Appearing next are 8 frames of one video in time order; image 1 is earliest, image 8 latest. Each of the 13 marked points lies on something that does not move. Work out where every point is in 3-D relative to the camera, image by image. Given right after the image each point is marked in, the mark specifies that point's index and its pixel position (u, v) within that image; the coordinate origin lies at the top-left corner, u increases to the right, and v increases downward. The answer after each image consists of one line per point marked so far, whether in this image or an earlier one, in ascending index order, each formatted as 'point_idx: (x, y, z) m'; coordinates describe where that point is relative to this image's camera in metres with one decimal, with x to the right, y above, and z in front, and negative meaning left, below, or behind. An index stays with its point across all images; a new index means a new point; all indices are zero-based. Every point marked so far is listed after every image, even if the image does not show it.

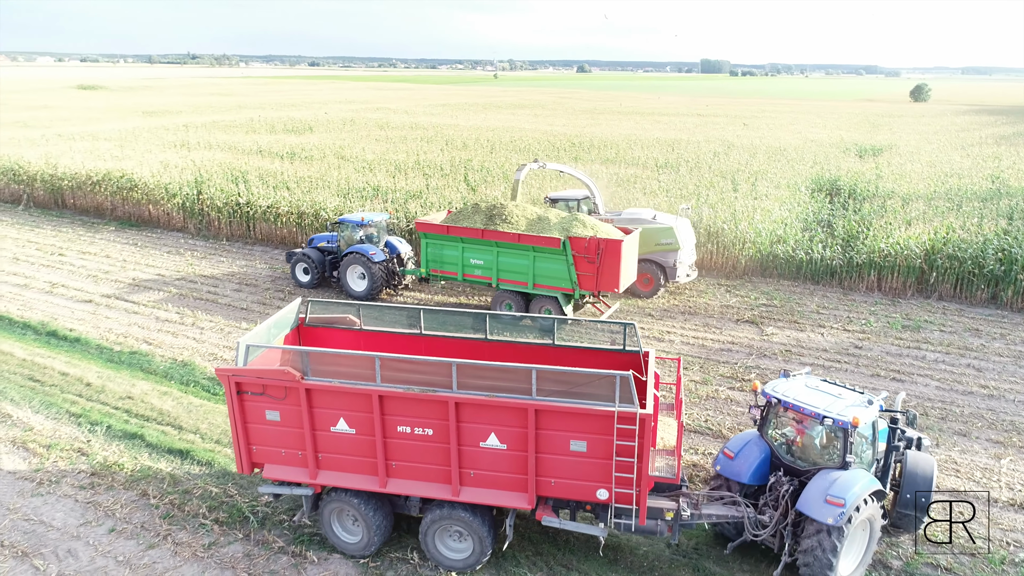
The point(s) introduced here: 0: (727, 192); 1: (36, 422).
0: (+5.5, +2.5, +17.0) m
1: (-5.3, -1.5, +7.4) m
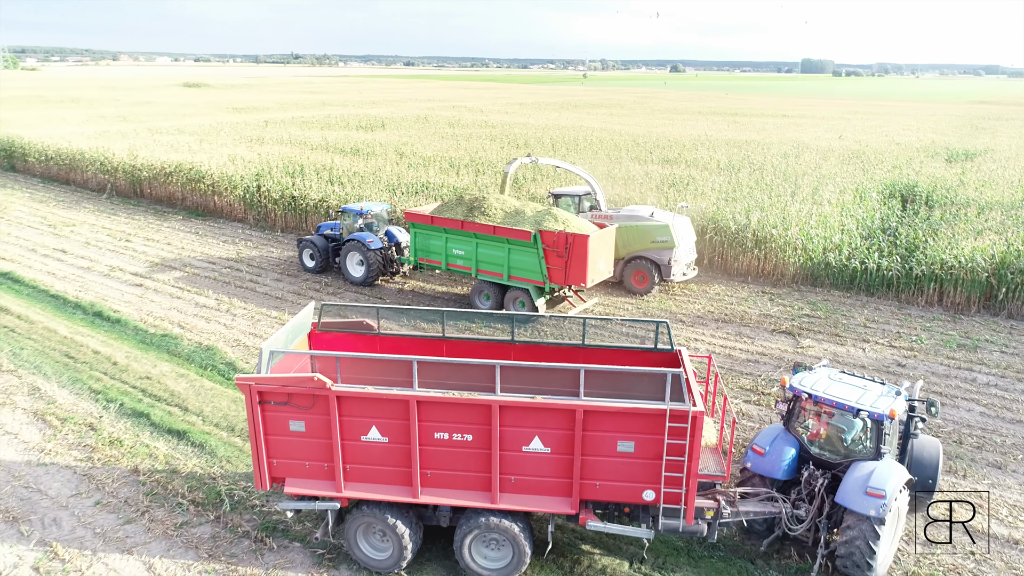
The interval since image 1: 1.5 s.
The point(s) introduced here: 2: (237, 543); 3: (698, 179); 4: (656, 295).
0: (+6.7, +2.2, +16.2) m
1: (-5.3, -1.3, +7.9) m
2: (-2.2, -2.0, +5.4) m
3: (+5.1, +3.0, +18.2) m
4: (+2.7, -0.1, +12.6) m
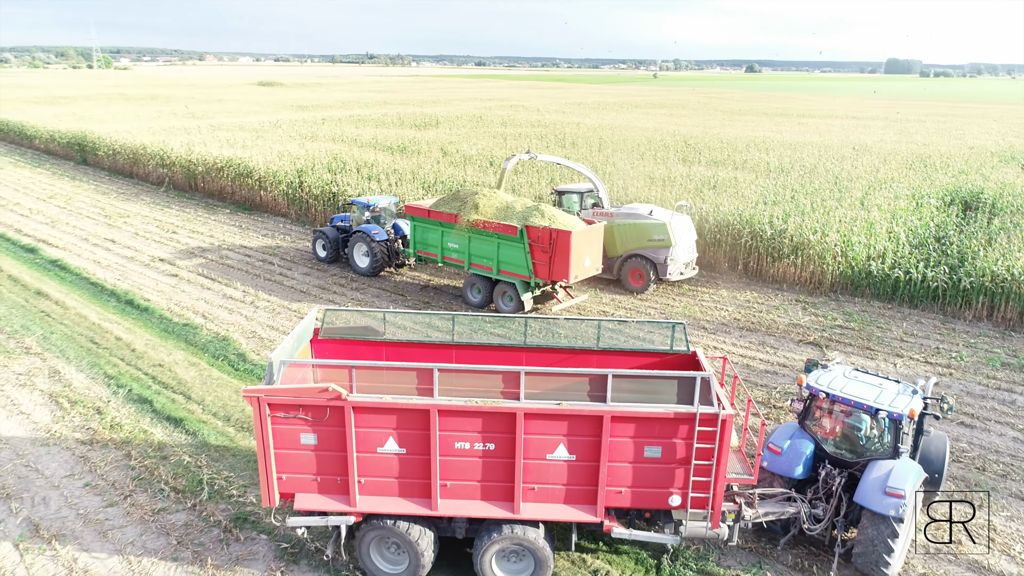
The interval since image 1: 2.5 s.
0: (+7.4, +2.0, +15.4) m
1: (-5.3, -1.1, +8.2) m
2: (-2.5, -2.0, +5.4) m
3: (+6.1, +2.8, +17.6) m
4: (+3.1, -0.2, +12.2) m
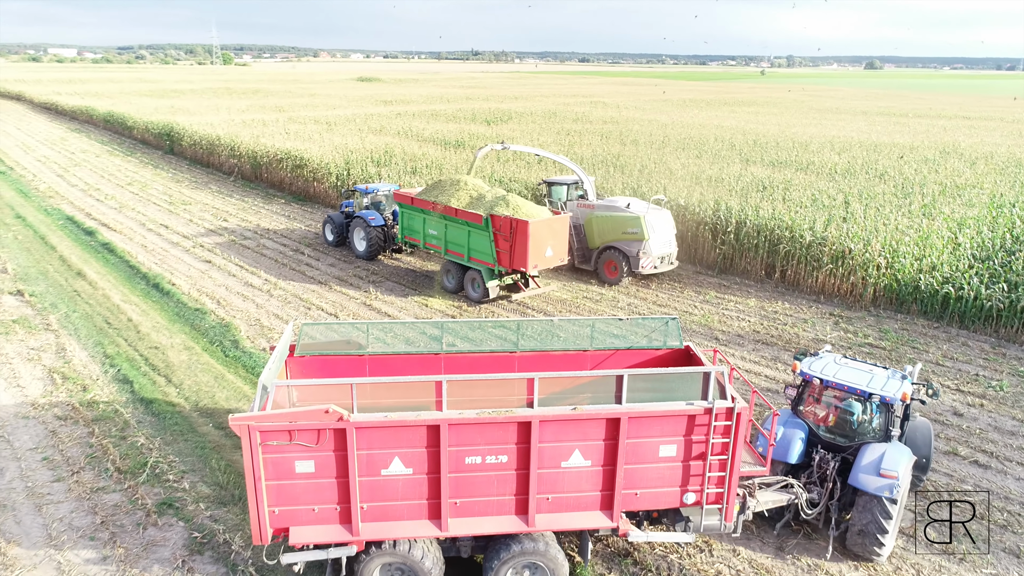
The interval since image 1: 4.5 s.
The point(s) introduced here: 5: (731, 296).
0: (+8.1, +1.7, +14.2) m
1: (-5.6, -0.9, +8.6) m
2: (-3.2, -1.9, +5.5) m
3: (+7.1, +2.6, +16.5) m
4: (+3.3, -0.4, +11.5) m
5: (+4.0, -0.1, +12.1) m
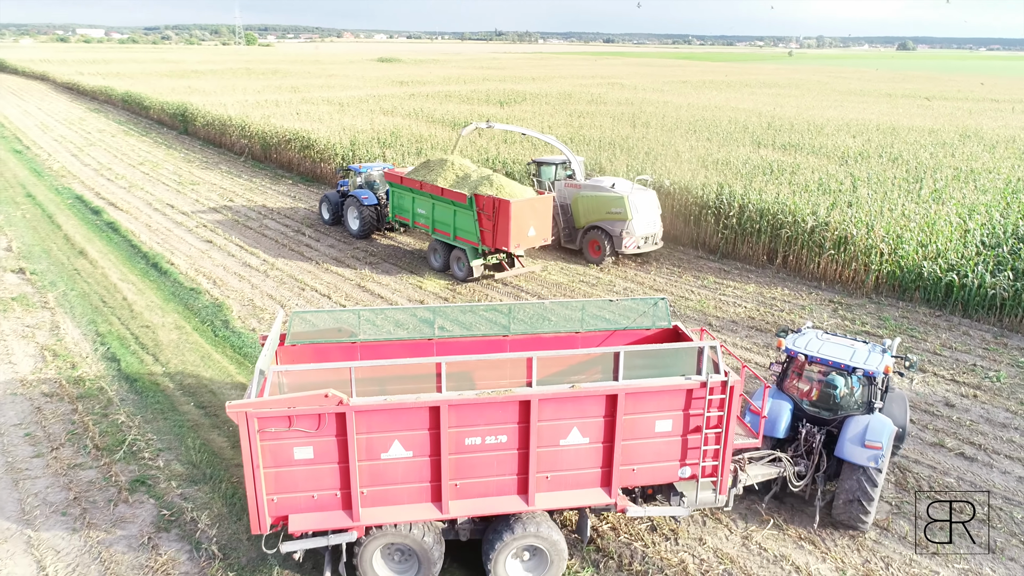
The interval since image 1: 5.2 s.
0: (+8.1, +2.0, +13.8) m
1: (-5.8, -0.6, +8.8) m
2: (-3.4, -1.7, +5.6) m
3: (+7.2, +2.9, +16.1) m
4: (+3.2, -0.1, +11.4) m
5: (+3.9, +0.1, +12.0) m
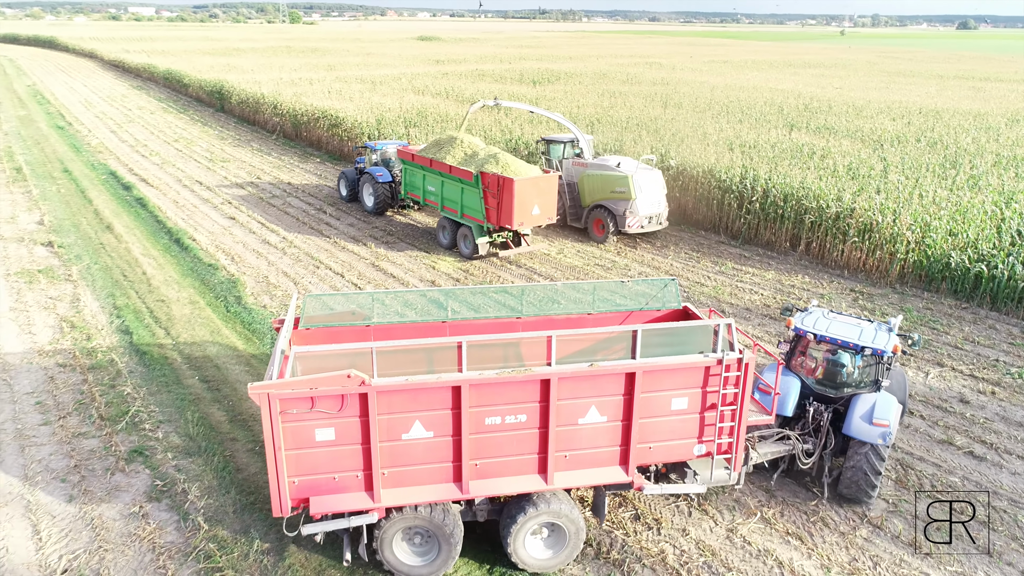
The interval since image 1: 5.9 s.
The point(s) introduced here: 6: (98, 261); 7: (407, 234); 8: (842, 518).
0: (+8.5, +2.2, +13.3) m
1: (-5.7, -0.3, +9.0) m
2: (-3.5, -1.5, +5.8) m
3: (+7.7, +3.2, +15.6) m
4: (+3.4, +0.1, +11.2) m
5: (+4.1, +0.4, +11.7) m
6: (-6.7, +0.4, +10.8) m
7: (-2.0, +1.0, +12.8) m
8: (+2.7, -1.9, +5.5) m
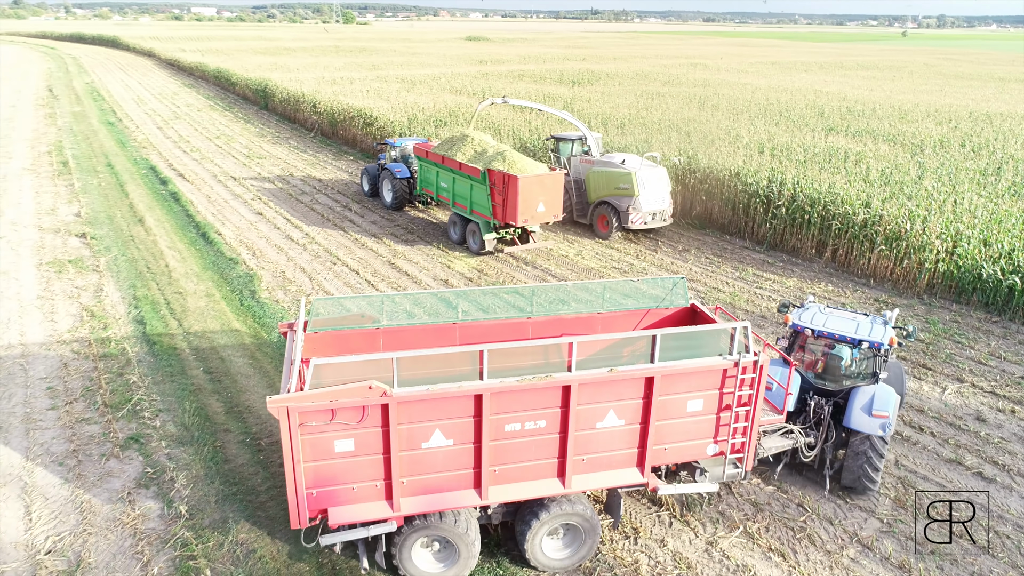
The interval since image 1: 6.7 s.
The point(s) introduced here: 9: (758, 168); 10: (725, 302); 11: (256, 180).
0: (+8.9, +2.0, +12.7) m
1: (-5.6, -0.1, +9.3) m
2: (-3.7, -1.4, +6.0) m
3: (+8.2, +3.0, +15.1) m
4: (+3.6, 0.0, +10.9) m
5: (+4.4, +0.2, +11.4) m
6: (-6.5, +0.6, +11.2) m
7: (-1.6, +1.1, +12.9) m
8: (+2.5, -2.0, +5.3) m
9: (+5.1, +2.5, +13.9) m
10: (+3.3, -0.2, +10.3) m
11: (-6.7, +2.8, +17.3) m
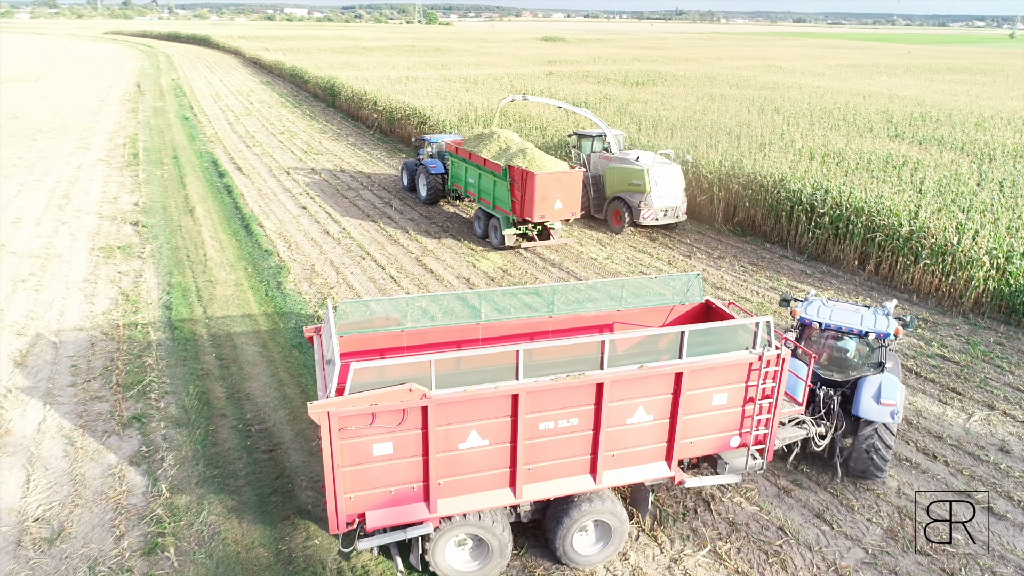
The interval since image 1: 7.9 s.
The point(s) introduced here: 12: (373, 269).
0: (+9.4, +1.6, +11.8) m
1: (-5.4, +0.1, +9.9) m
2: (-3.9, -1.3, +6.4) m
3: (+9.1, +2.6, +14.2) m
4: (+4.0, -0.1, +10.5) m
5: (+4.8, 0.0, +10.9) m
6: (-6.0, +0.8, +11.8) m
7: (-1.0, +1.1, +13.0) m
8: (+2.2, -2.1, +5.0) m
9: (+5.8, +2.2, +13.3) m
10: (+3.6, -0.4, +10.0) m
11: (-5.5, +3.0, +17.9) m
12: (-2.3, +0.3, +11.0) m
